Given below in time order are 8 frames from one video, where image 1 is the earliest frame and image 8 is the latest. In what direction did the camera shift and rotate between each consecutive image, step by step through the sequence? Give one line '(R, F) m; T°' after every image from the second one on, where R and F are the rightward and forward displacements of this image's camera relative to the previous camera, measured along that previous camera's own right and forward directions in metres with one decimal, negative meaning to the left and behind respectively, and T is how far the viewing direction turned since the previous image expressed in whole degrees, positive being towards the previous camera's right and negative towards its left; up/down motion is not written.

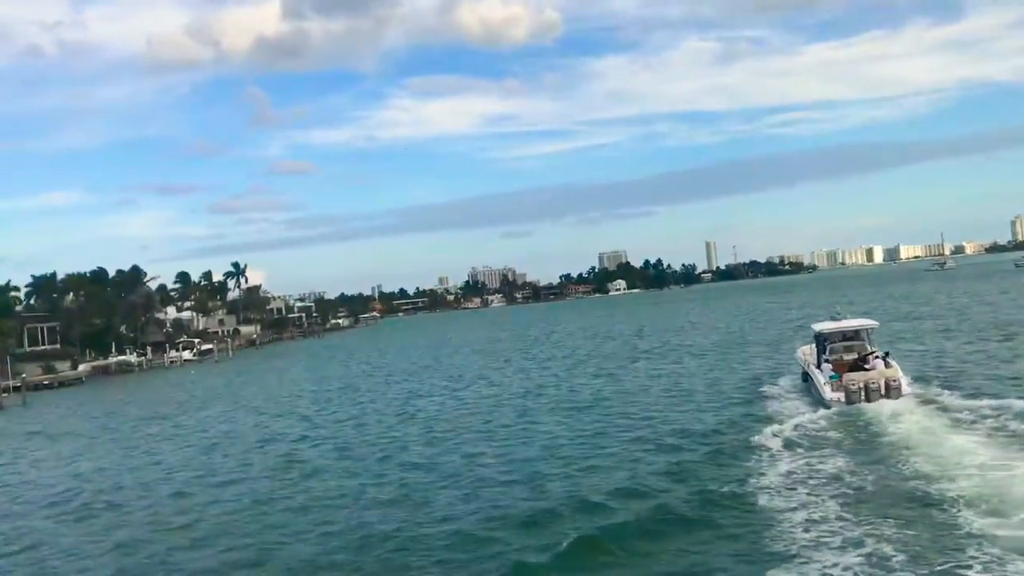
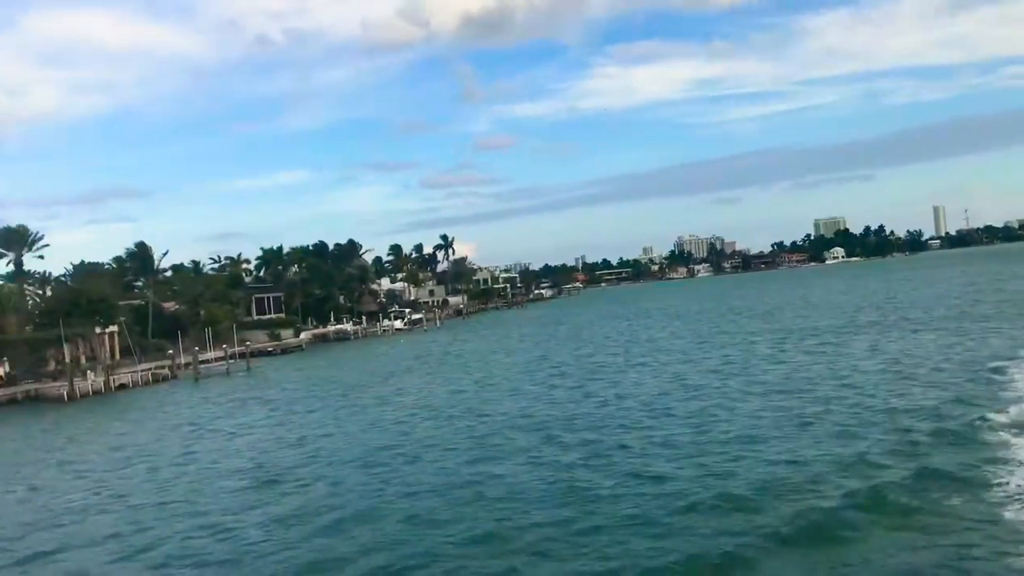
(+0.5, +0.3) m; -12°
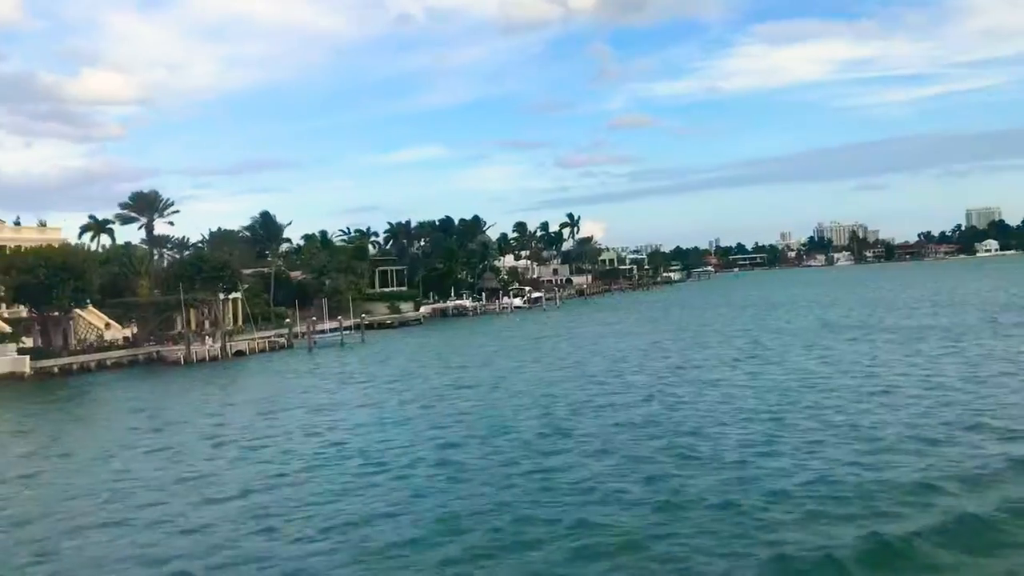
(+0.8, +1.9) m; -8°
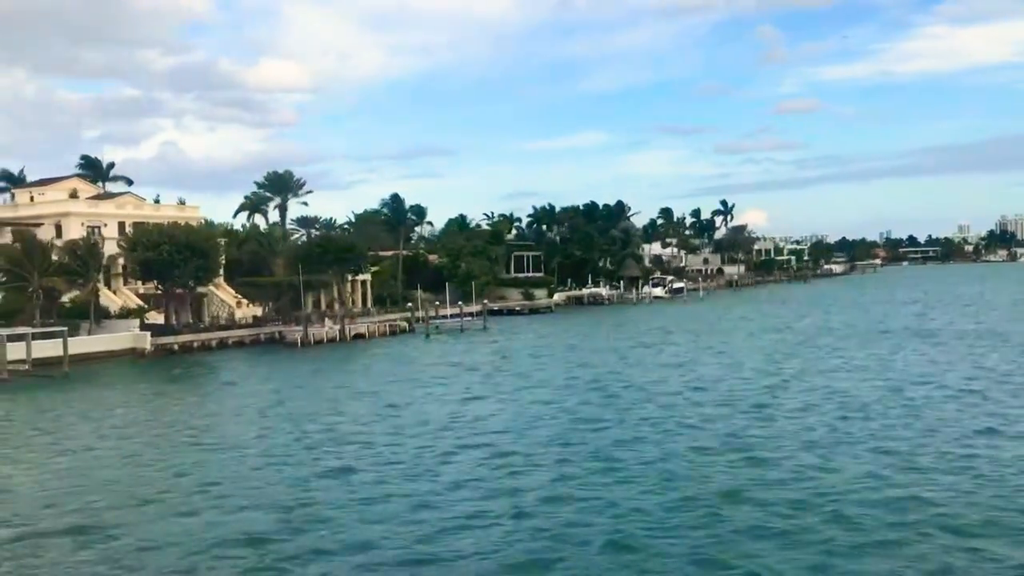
(+1.6, +3.1) m; -9°
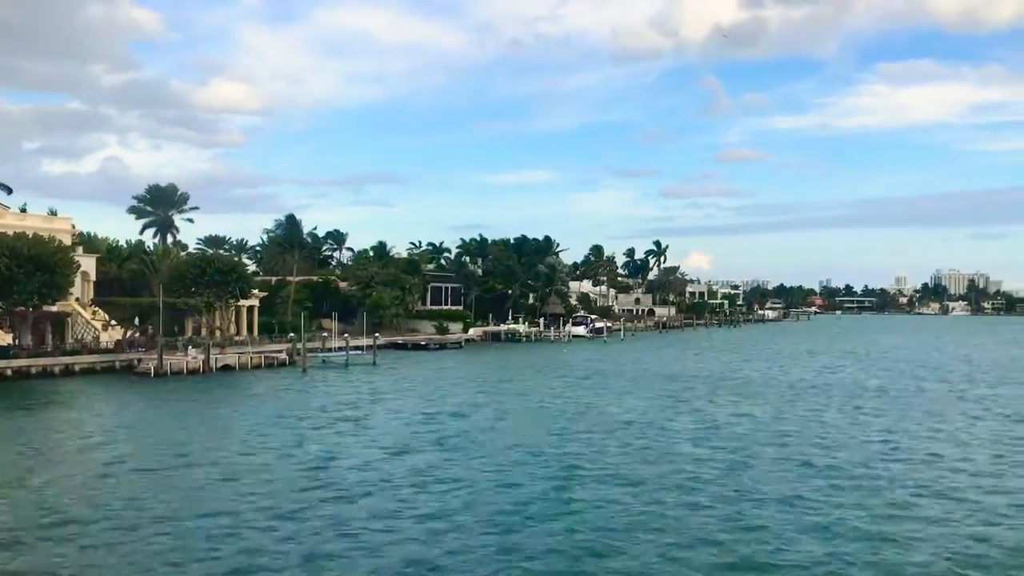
(+3.0, +4.7) m; +3°
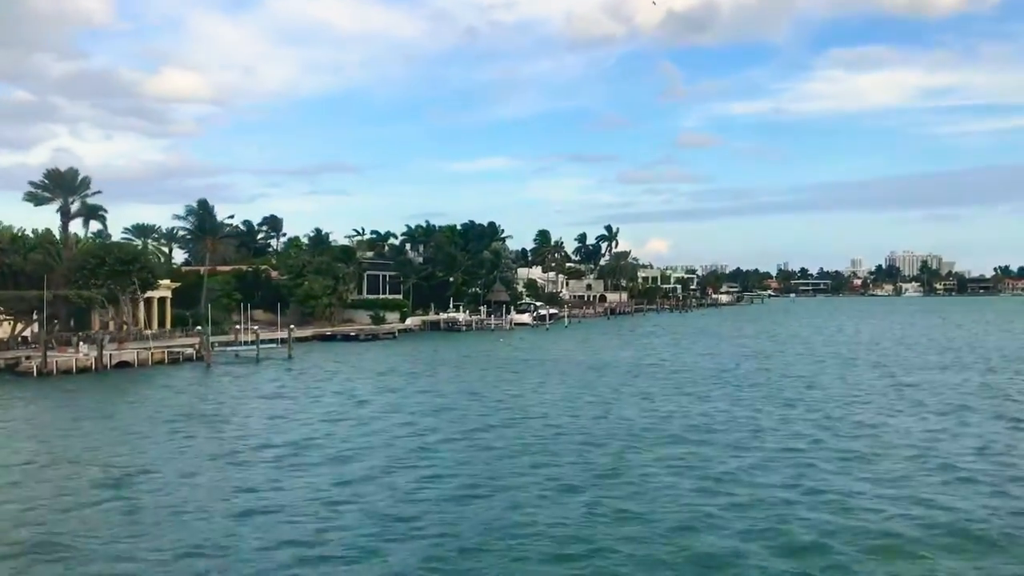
(+2.0, +3.4) m; +2°
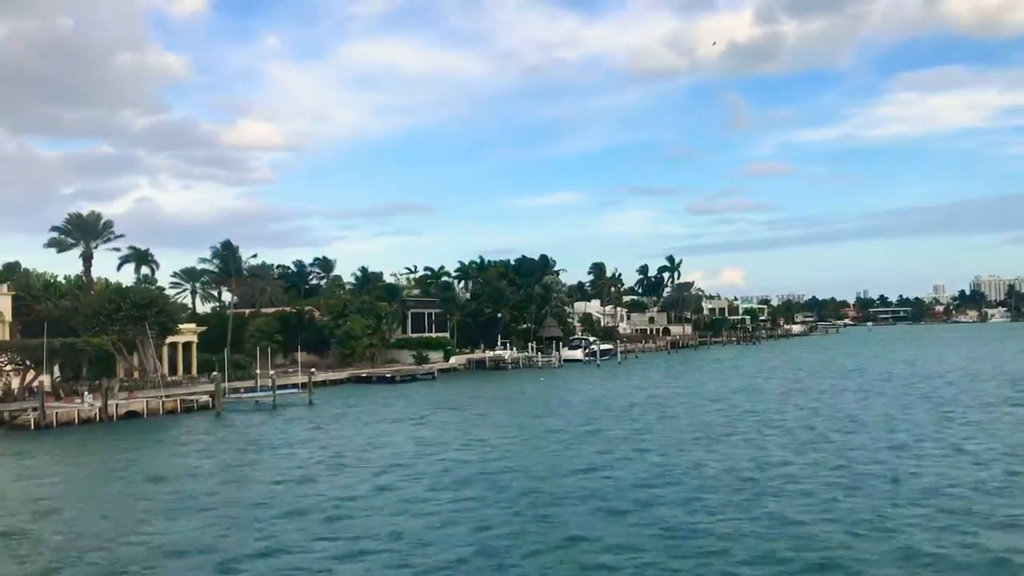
(+2.1, +3.7) m; -4°
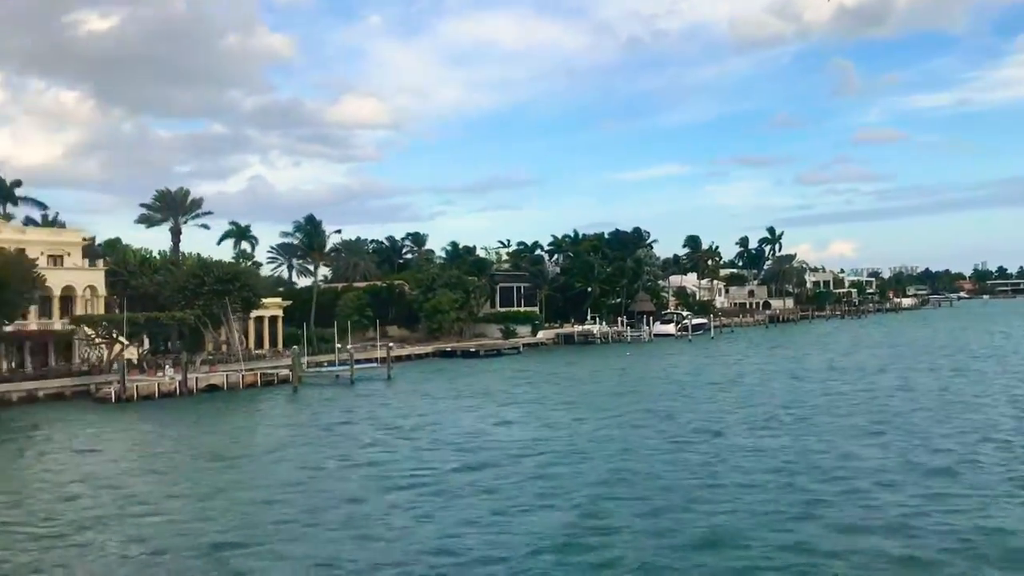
(+1.0, +1.5) m; -6°
